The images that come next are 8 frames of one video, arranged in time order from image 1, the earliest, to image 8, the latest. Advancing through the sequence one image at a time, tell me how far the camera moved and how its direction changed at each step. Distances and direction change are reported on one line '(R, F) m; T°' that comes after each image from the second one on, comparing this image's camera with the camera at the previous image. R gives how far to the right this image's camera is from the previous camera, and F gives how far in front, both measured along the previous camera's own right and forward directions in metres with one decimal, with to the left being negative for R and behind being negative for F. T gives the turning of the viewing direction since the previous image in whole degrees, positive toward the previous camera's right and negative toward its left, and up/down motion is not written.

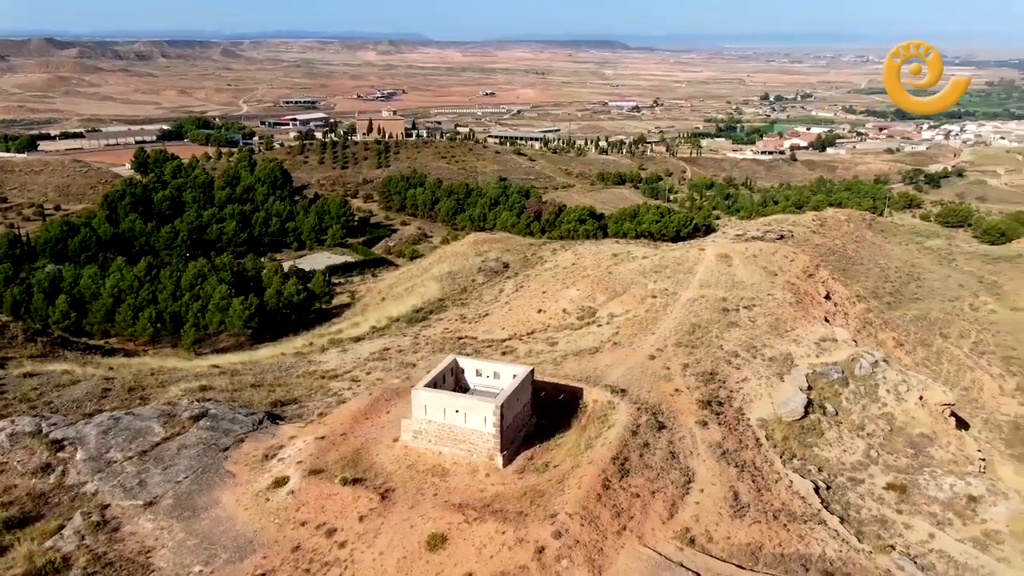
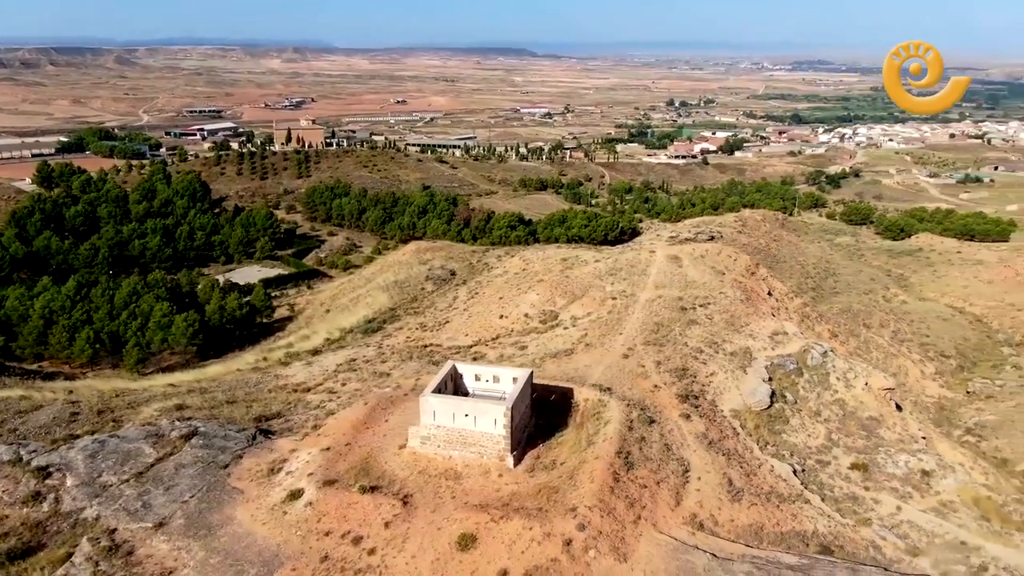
(-1.3, -0.3) m; +6°
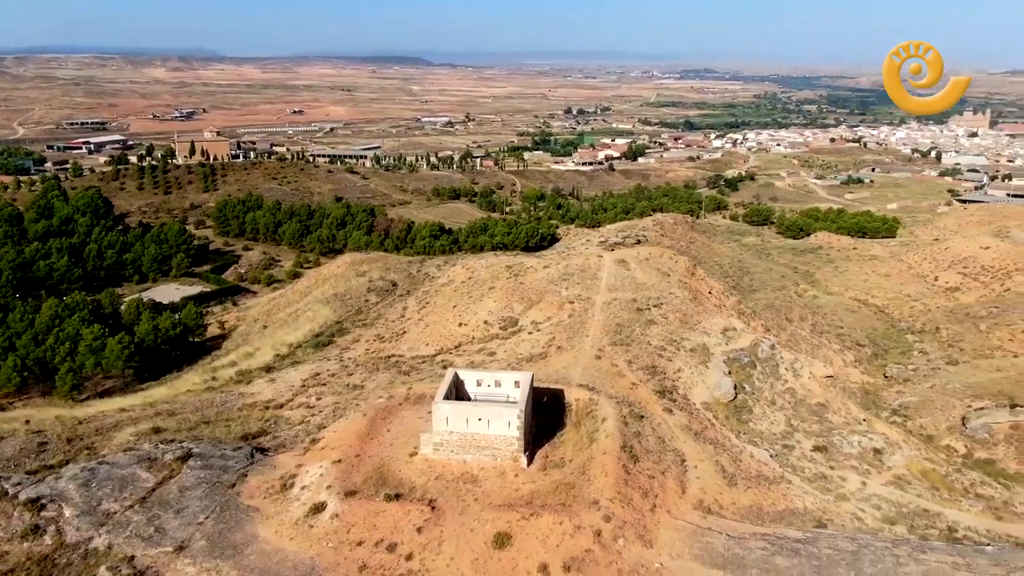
(-1.6, -0.3) m; +7°
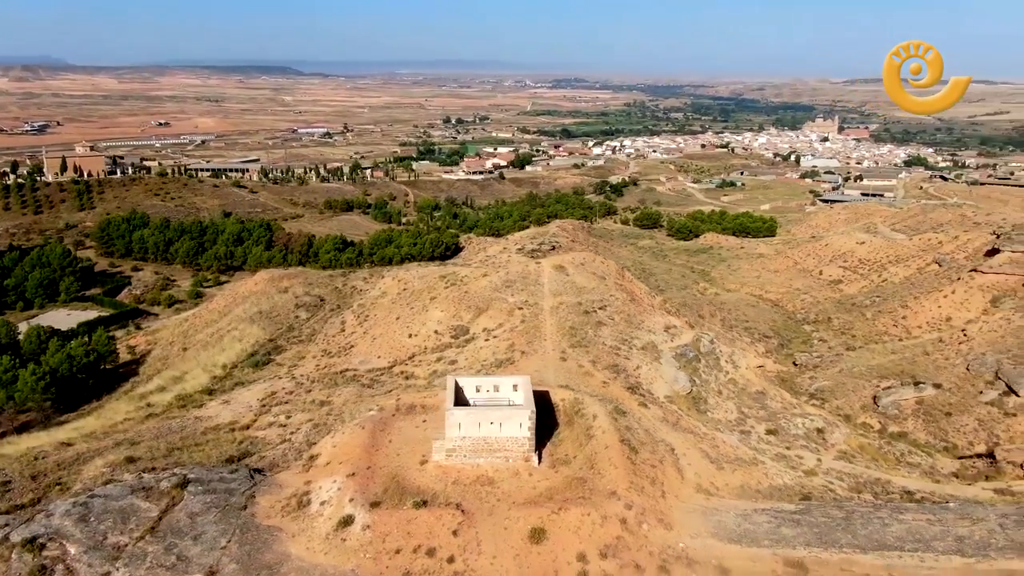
(-1.9, -0.4) m; +9°
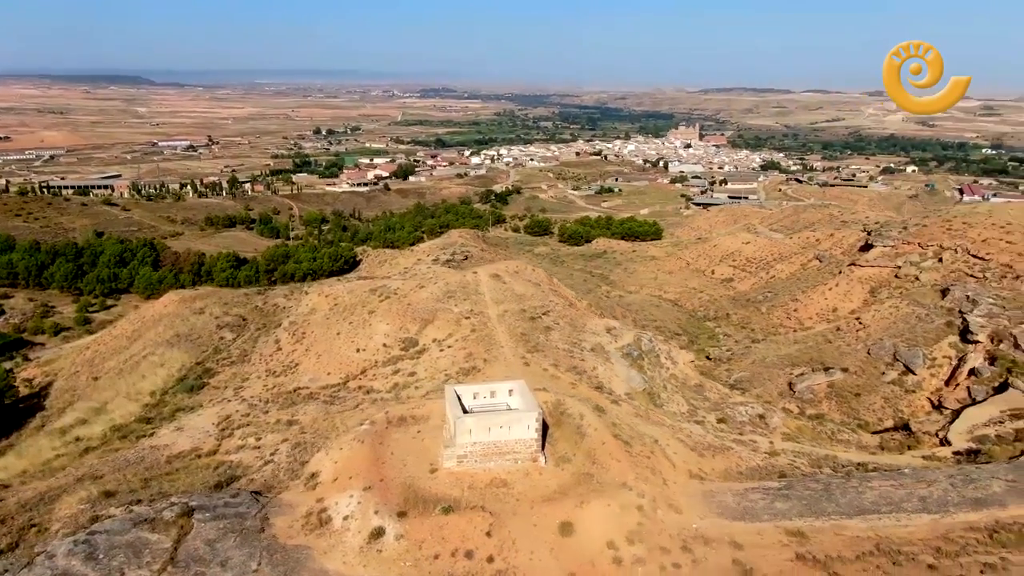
(-2.1, -0.4) m; +9°
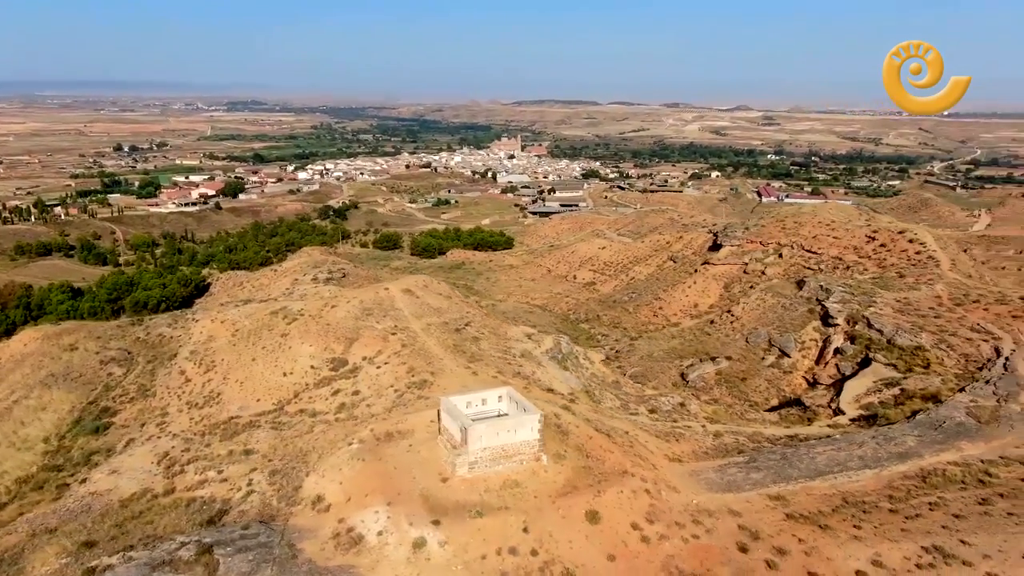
(-3.0, -0.5) m; +13°
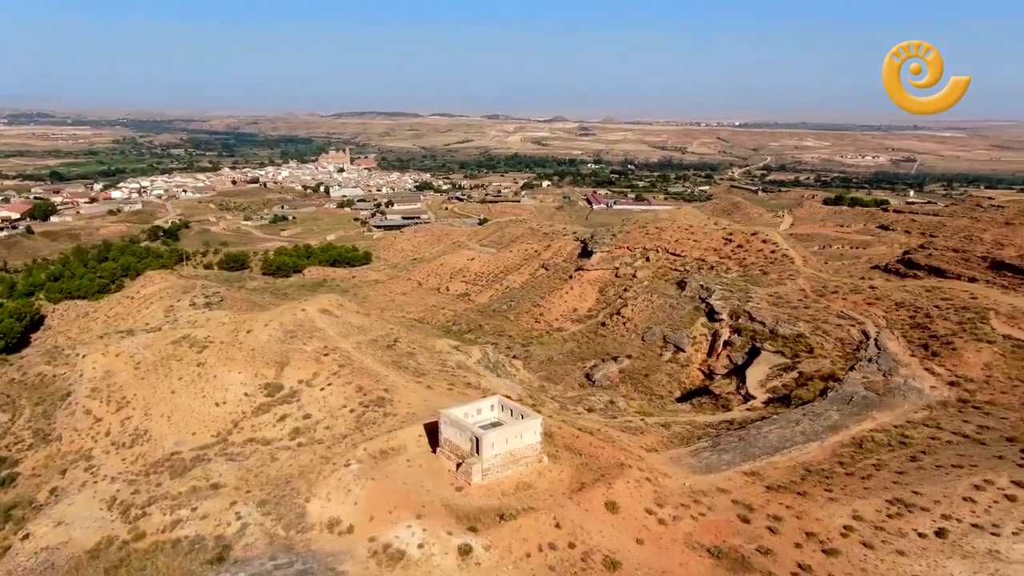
(-3.1, -0.4) m; +13°
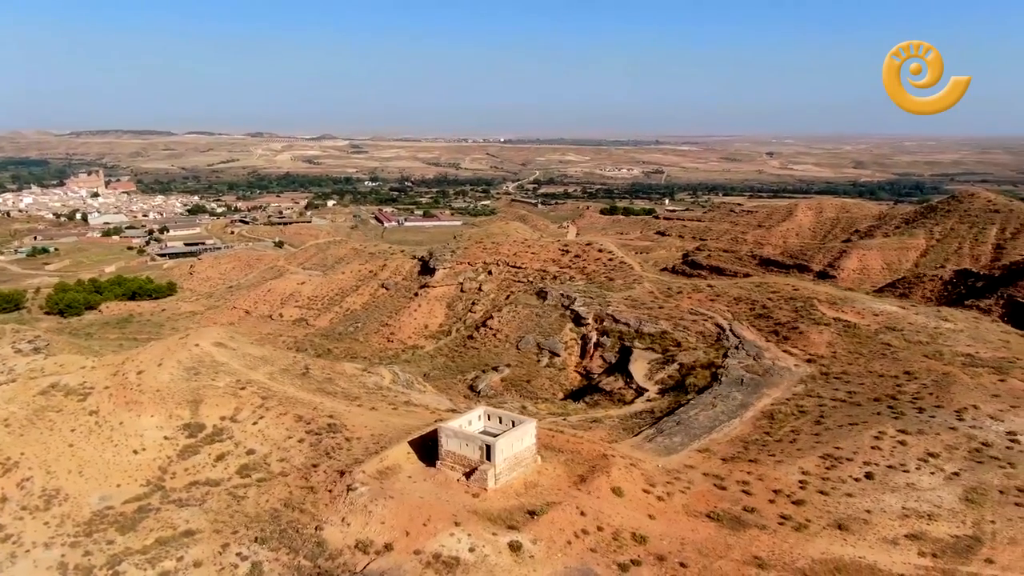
(-4.2, -0.6) m; +16°
